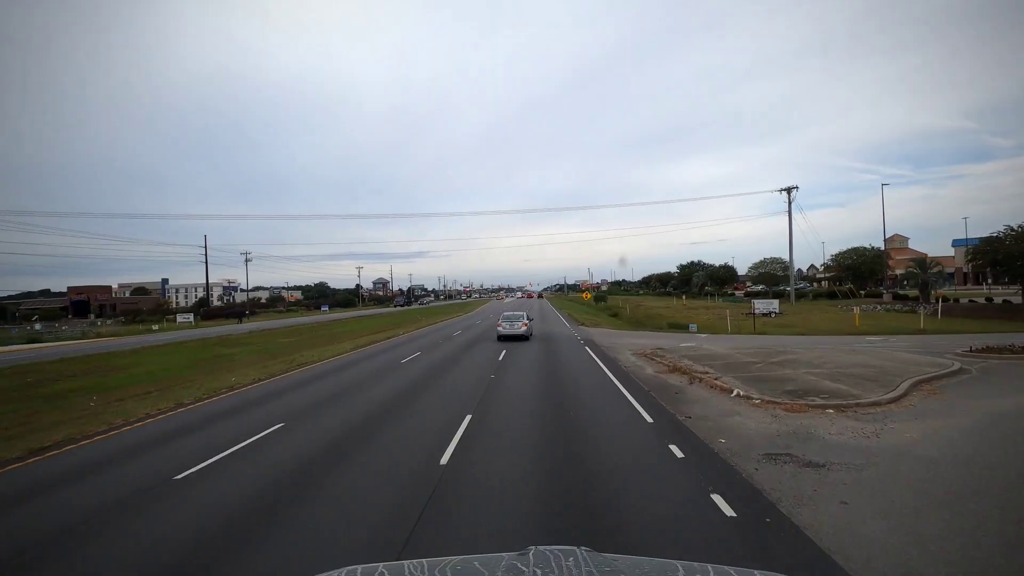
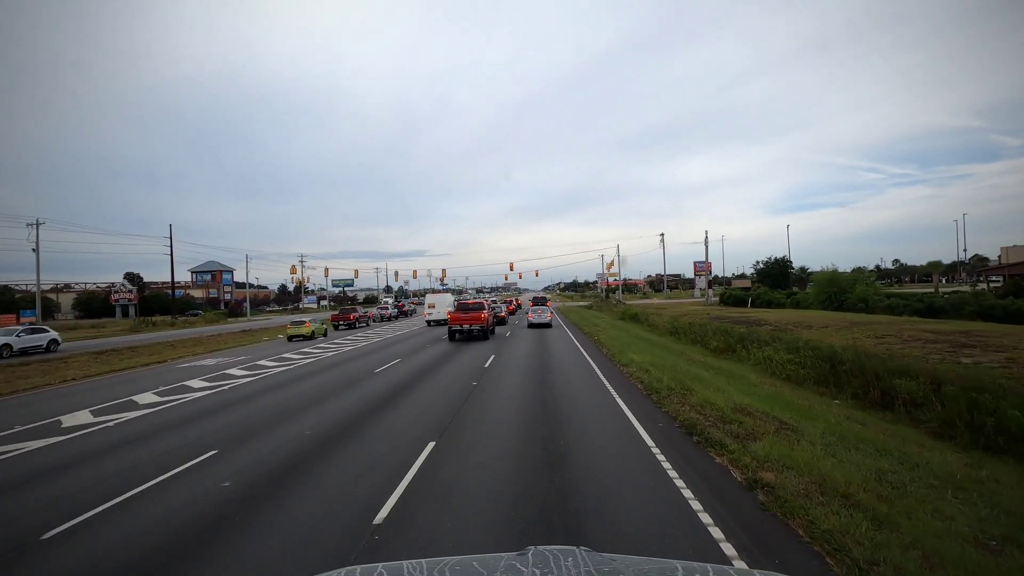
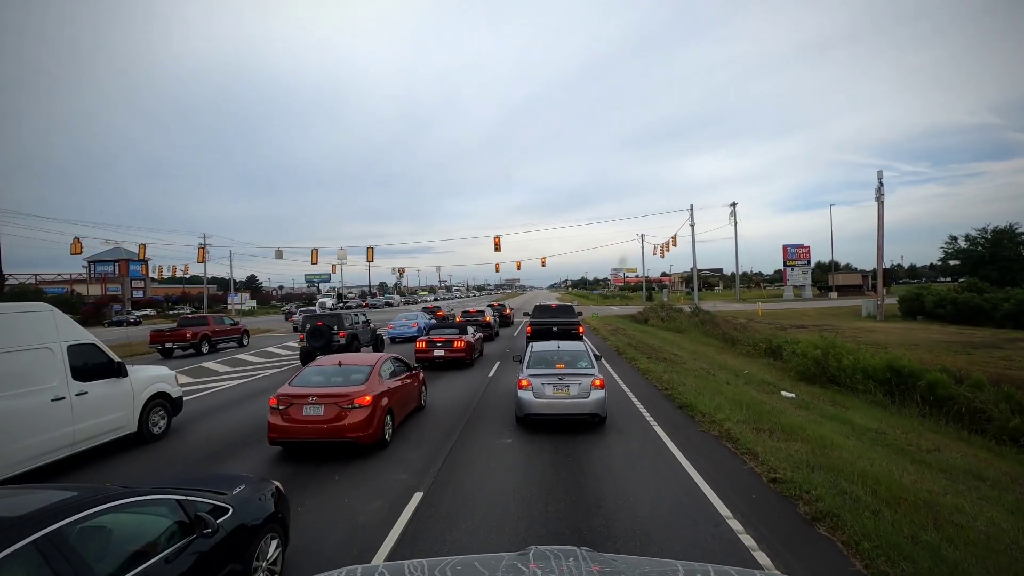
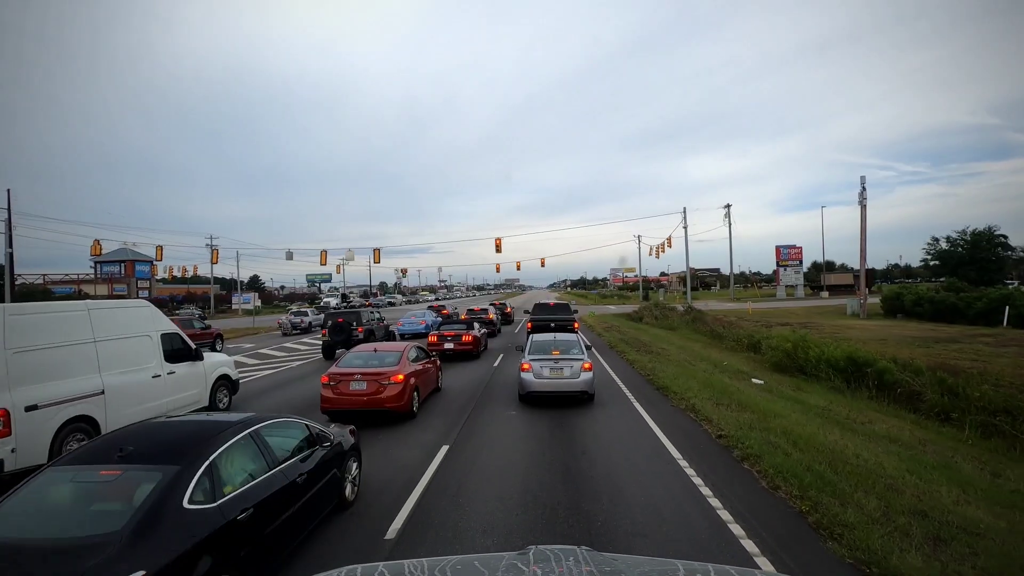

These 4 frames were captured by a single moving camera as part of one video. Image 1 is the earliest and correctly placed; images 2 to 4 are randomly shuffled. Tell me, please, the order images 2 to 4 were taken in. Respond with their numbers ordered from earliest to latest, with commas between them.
2, 4, 3
